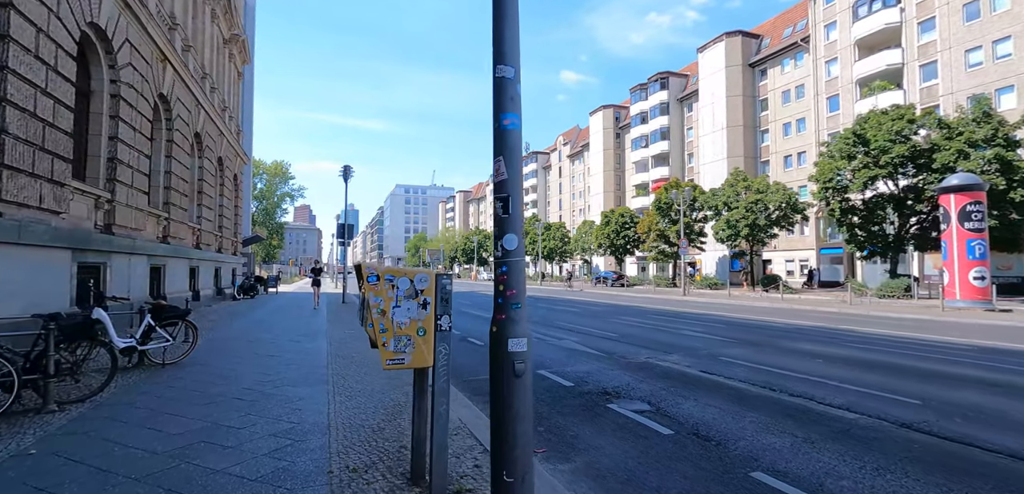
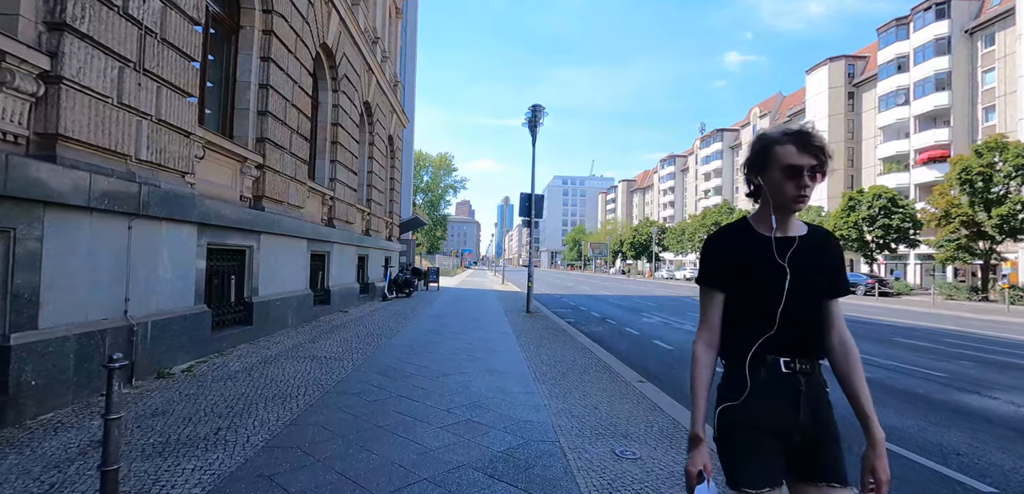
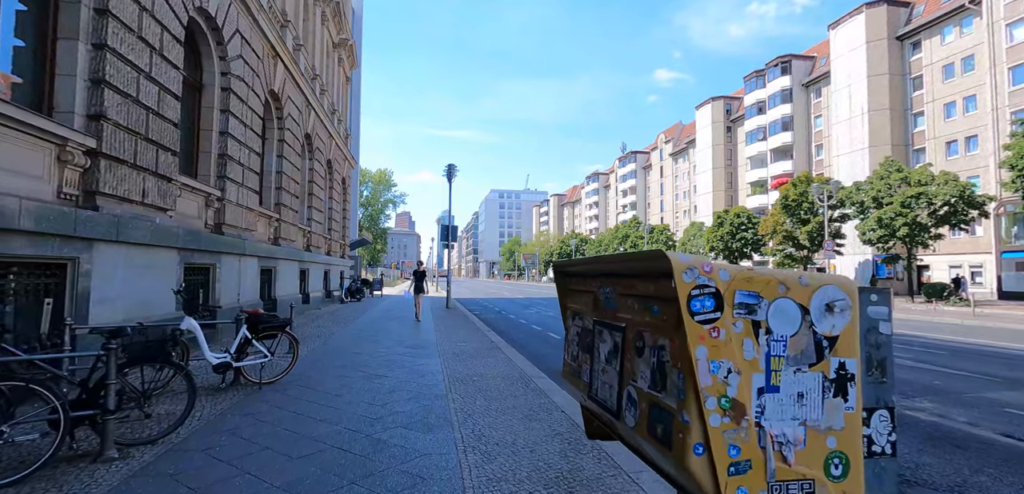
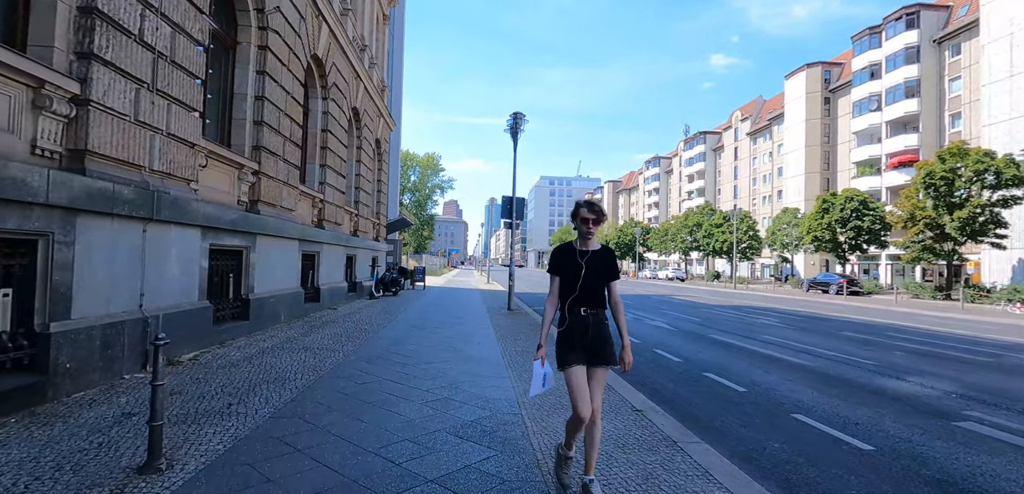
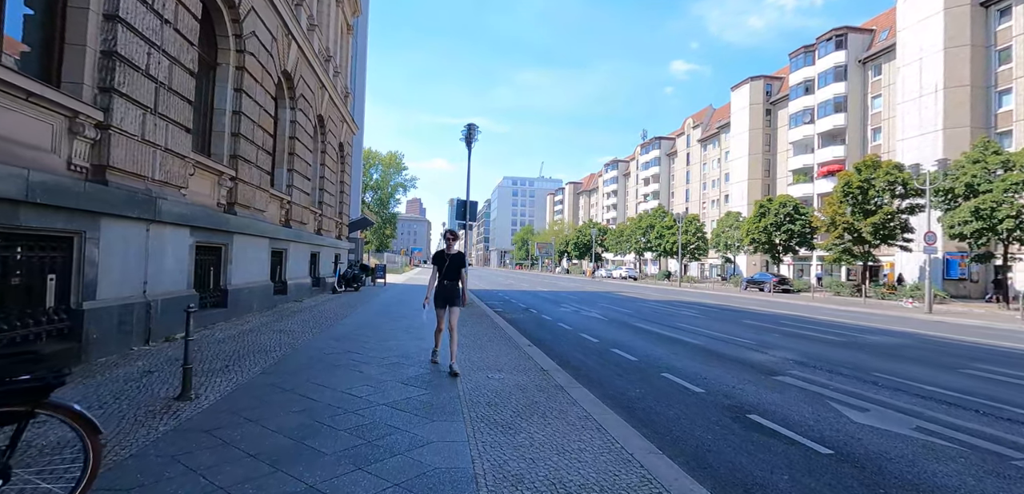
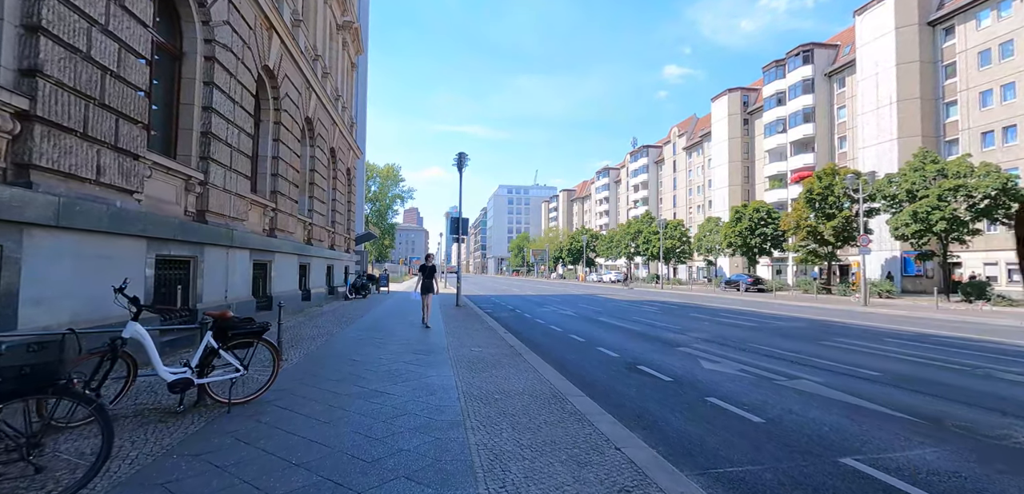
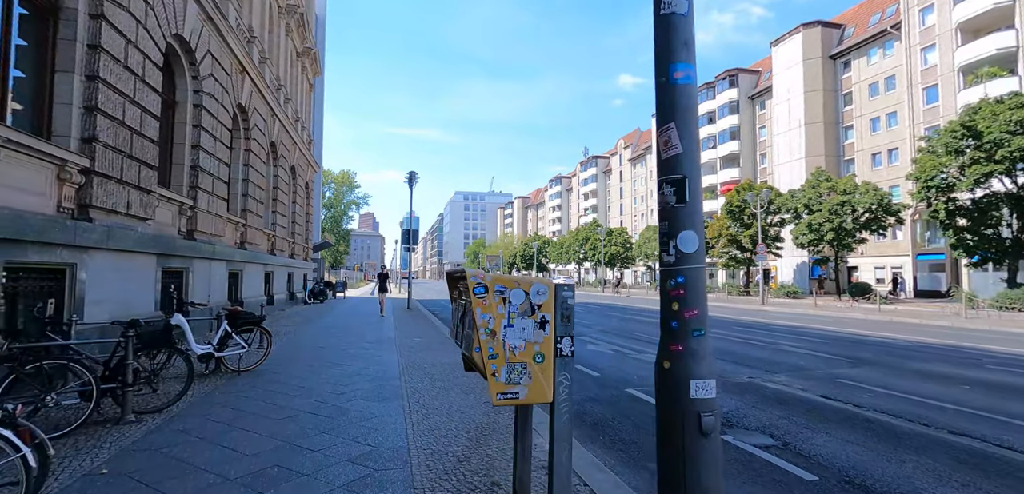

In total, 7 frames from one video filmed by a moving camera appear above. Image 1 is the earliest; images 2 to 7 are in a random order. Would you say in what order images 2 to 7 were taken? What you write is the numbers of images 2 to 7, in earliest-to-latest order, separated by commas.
7, 3, 6, 5, 4, 2
